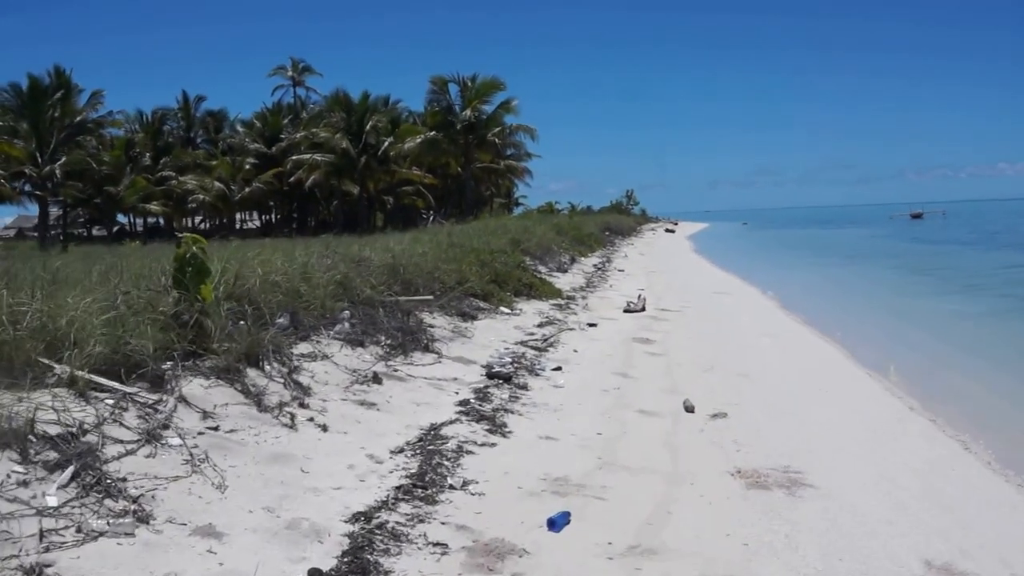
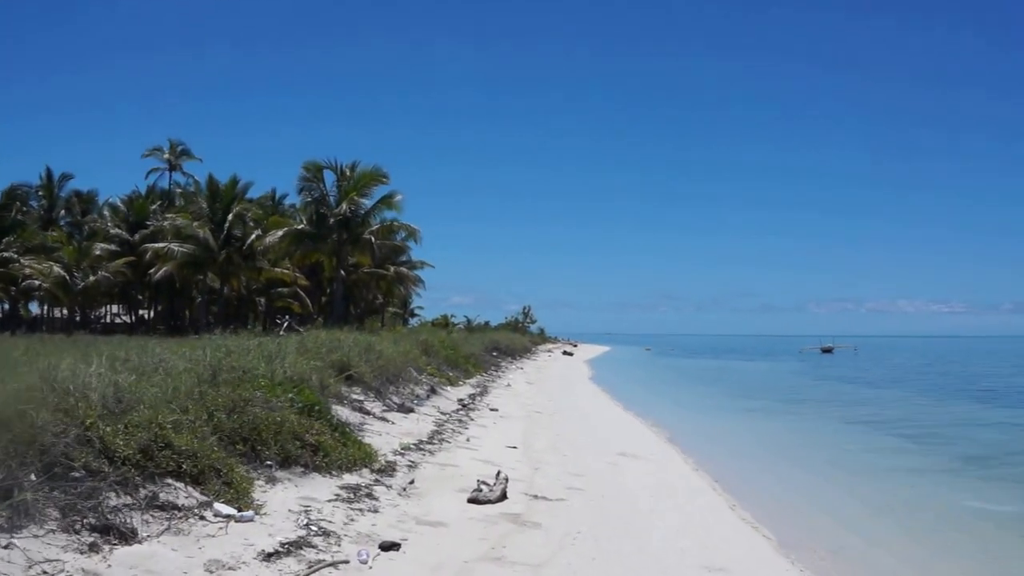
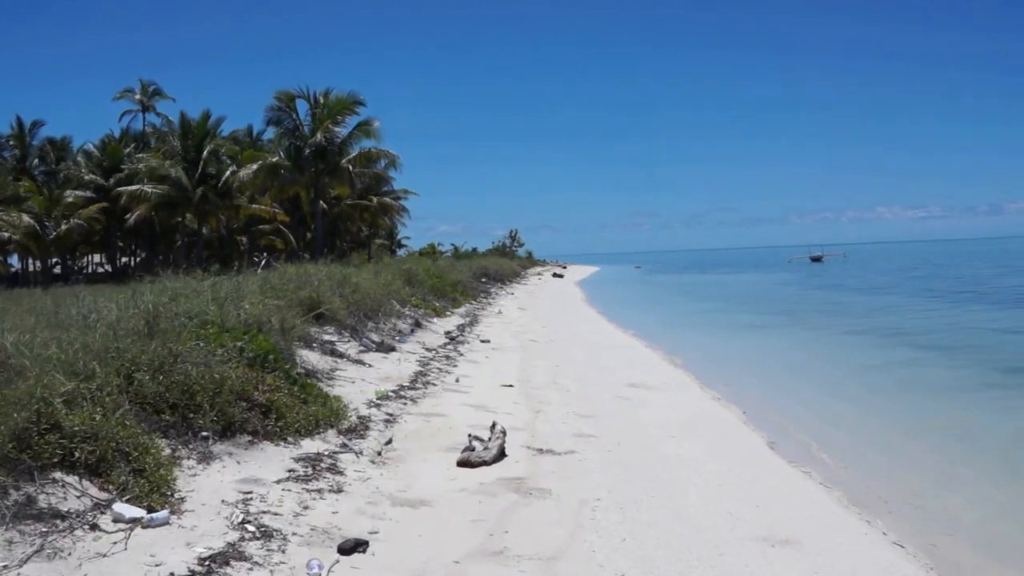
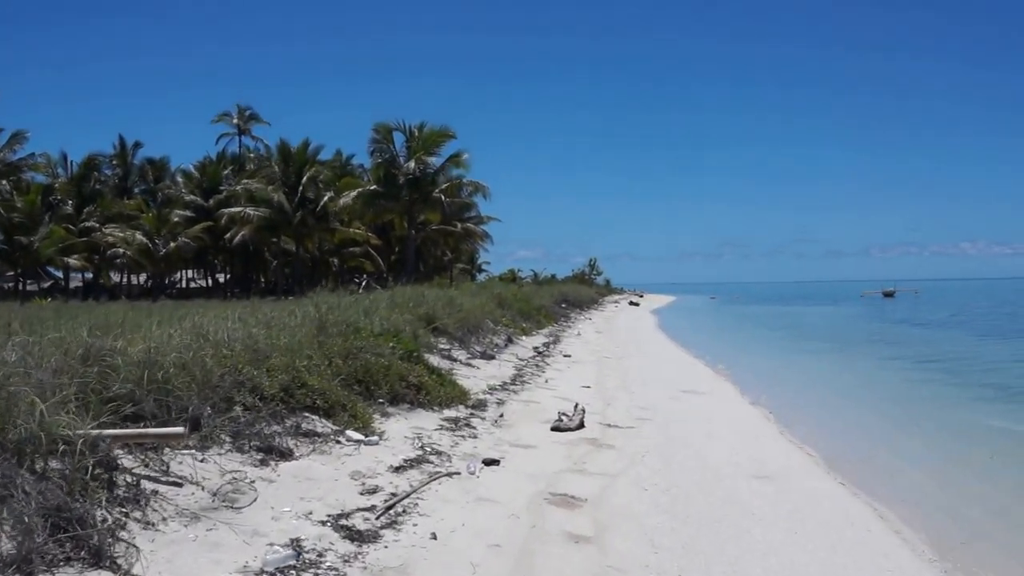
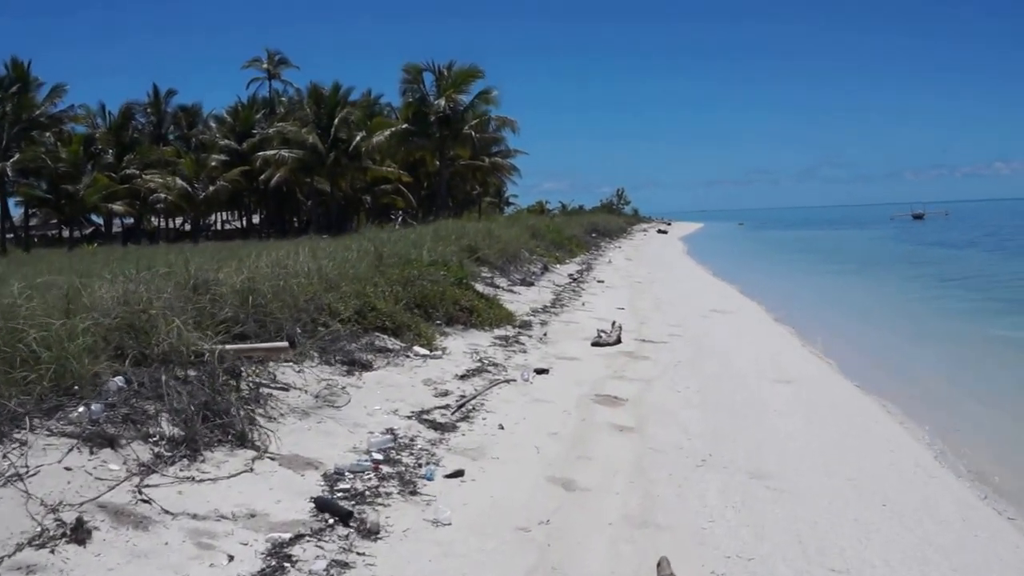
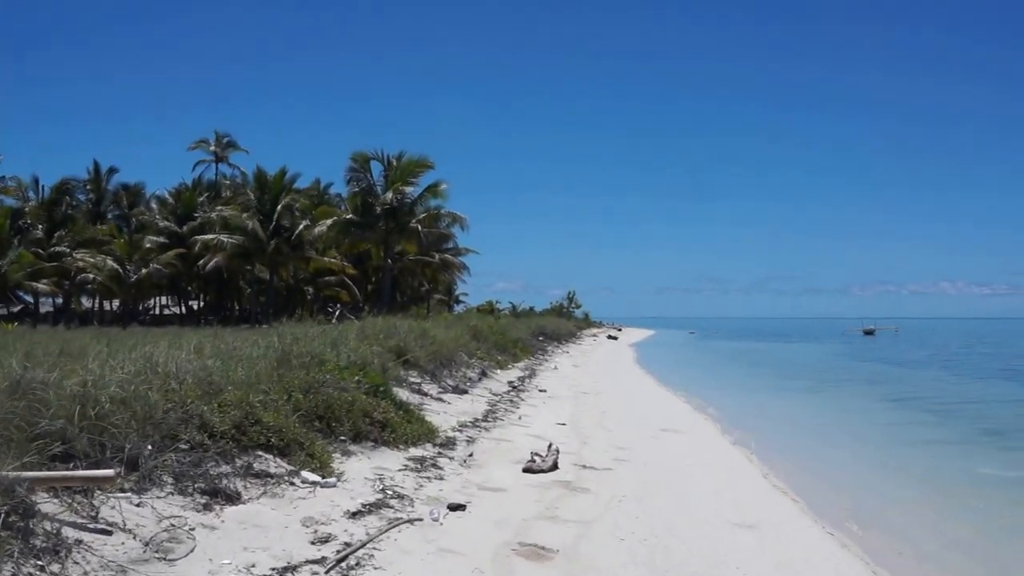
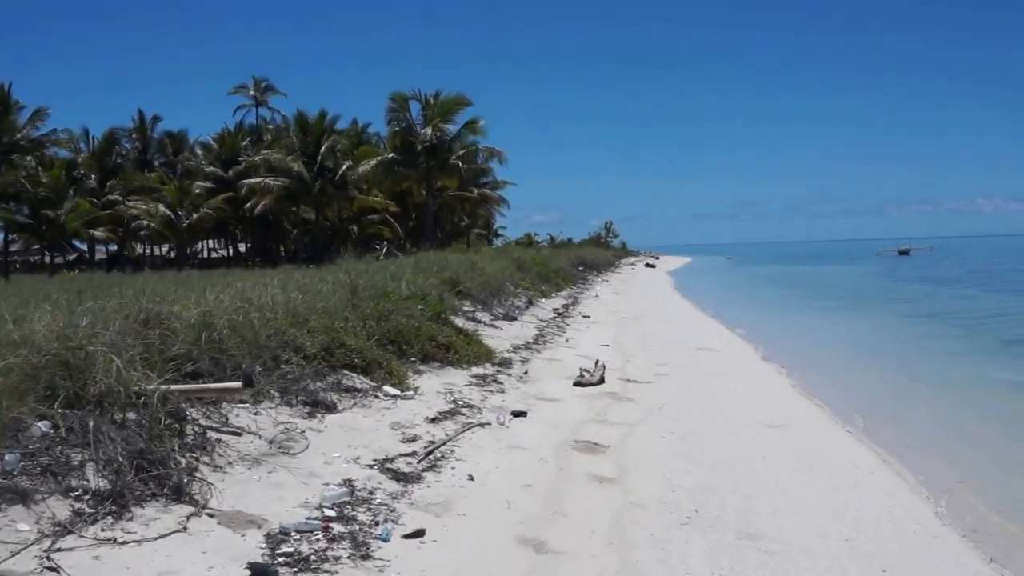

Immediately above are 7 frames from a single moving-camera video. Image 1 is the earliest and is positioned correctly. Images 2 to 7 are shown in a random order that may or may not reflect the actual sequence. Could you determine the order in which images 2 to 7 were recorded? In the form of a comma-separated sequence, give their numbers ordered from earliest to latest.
5, 7, 4, 6, 2, 3
